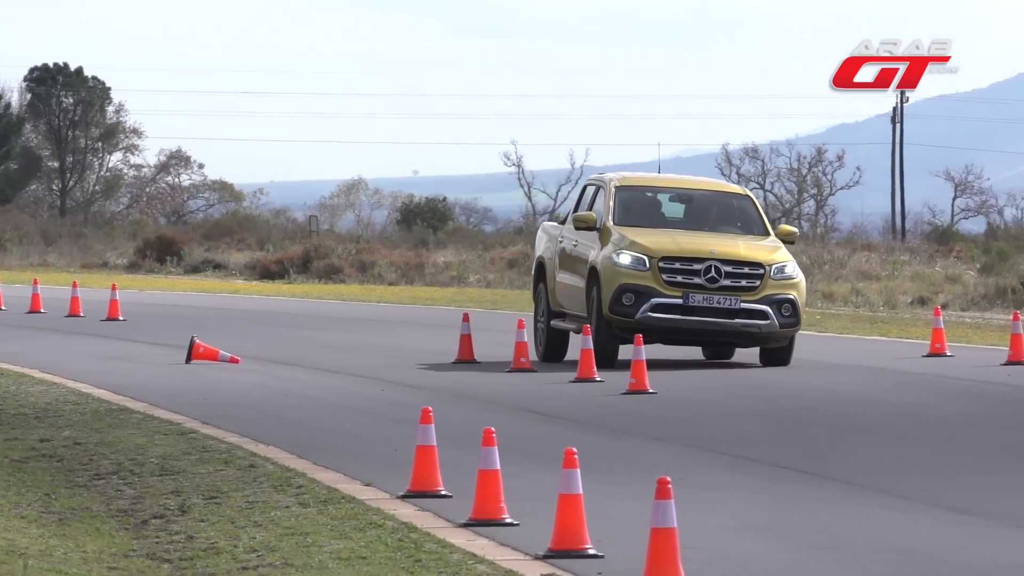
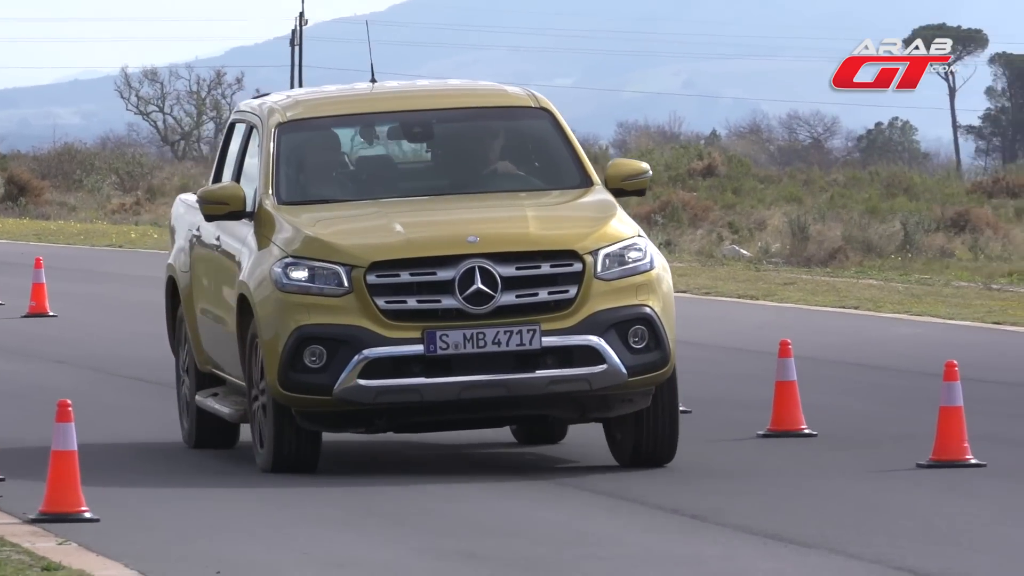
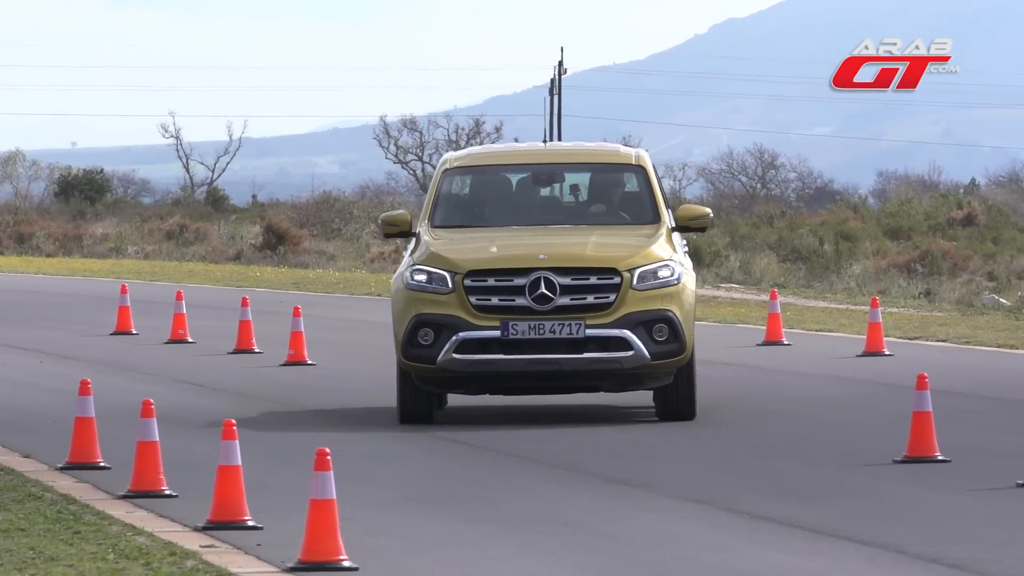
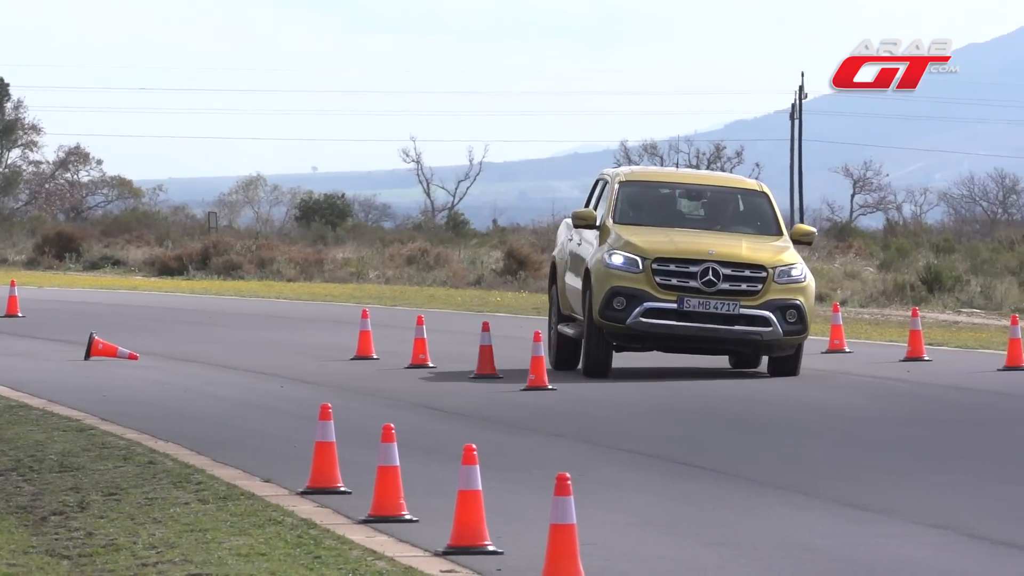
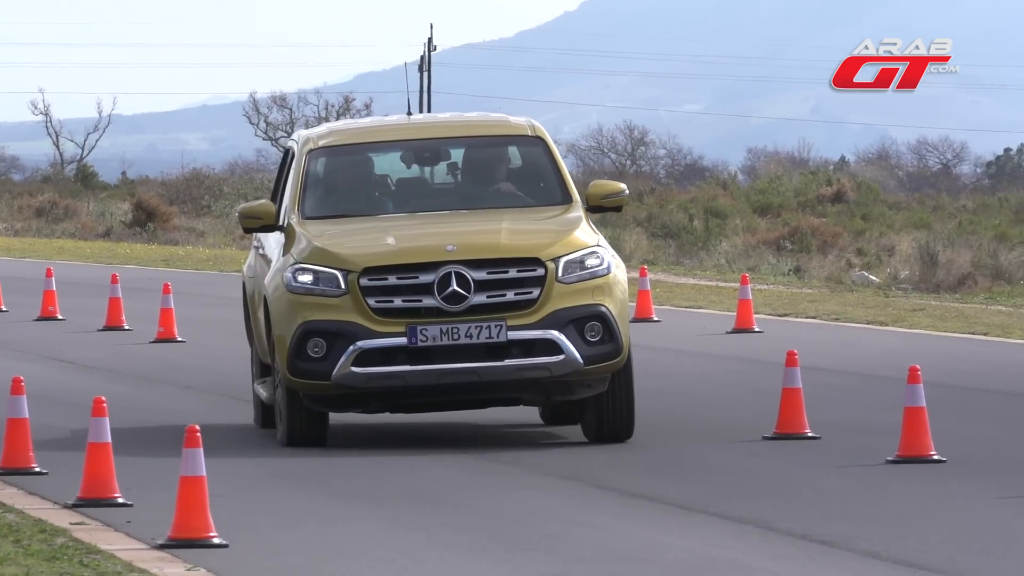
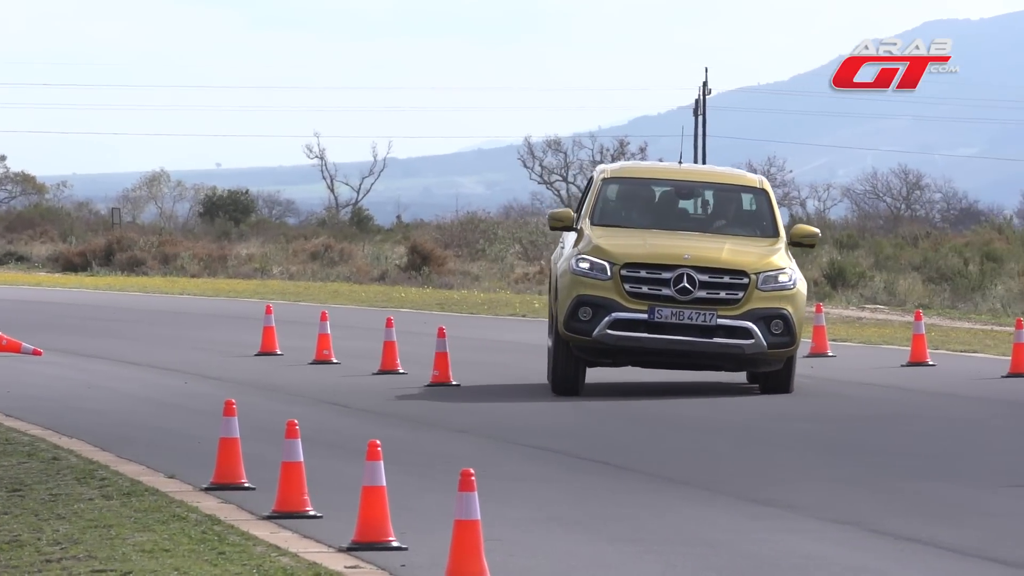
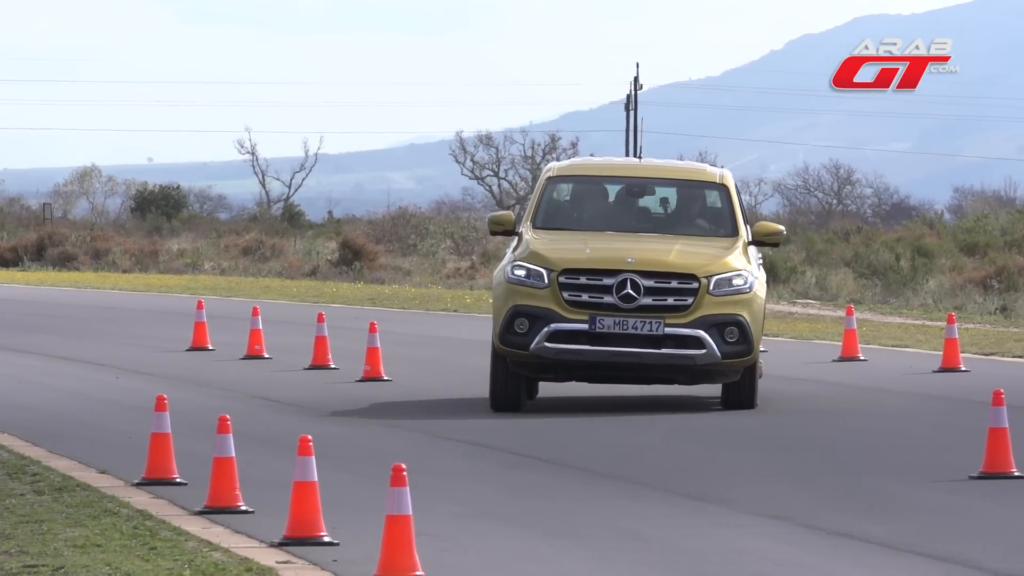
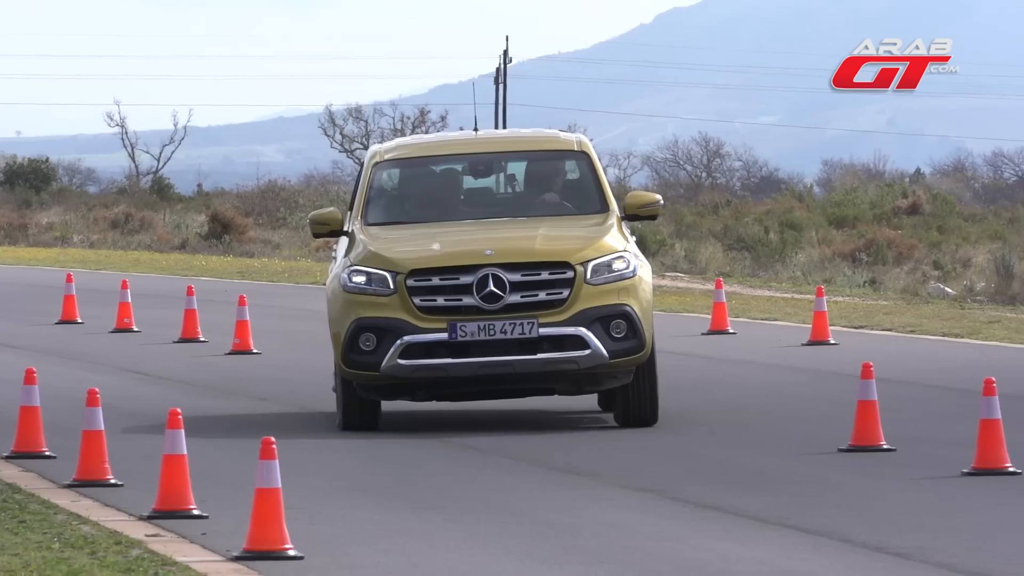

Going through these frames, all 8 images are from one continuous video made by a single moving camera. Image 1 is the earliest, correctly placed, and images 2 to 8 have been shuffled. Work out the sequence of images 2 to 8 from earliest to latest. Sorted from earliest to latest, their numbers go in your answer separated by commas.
4, 6, 7, 3, 8, 5, 2
